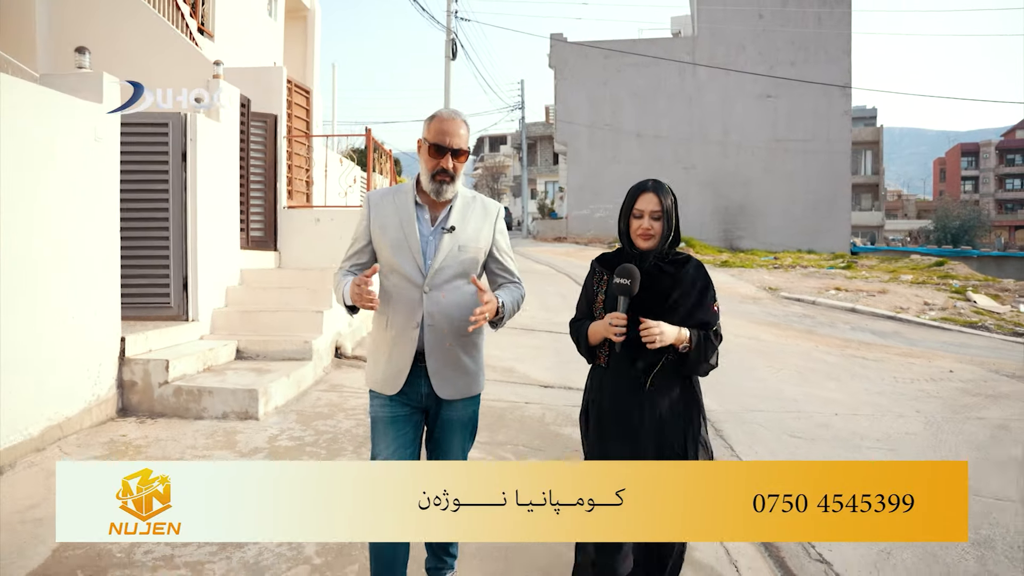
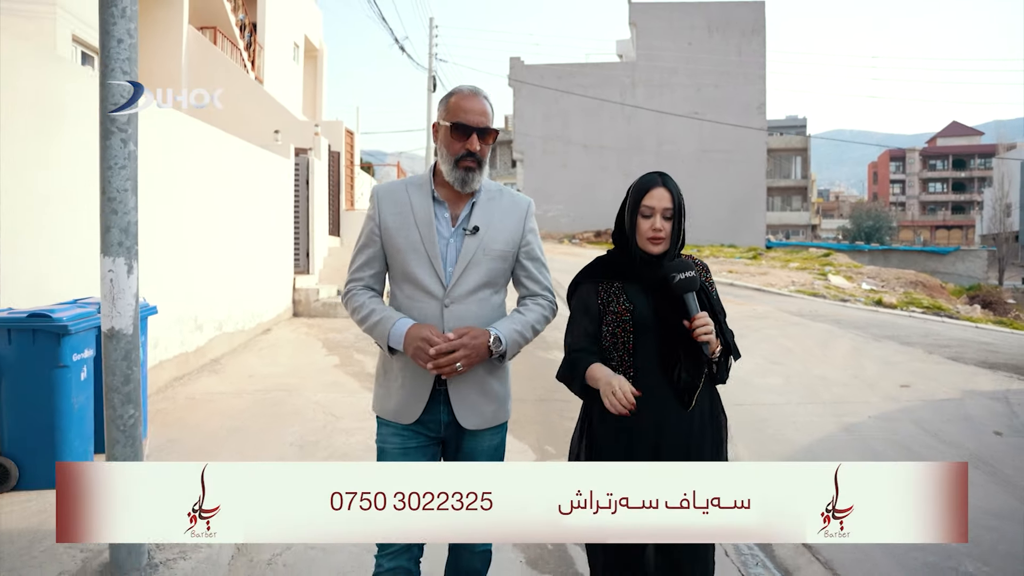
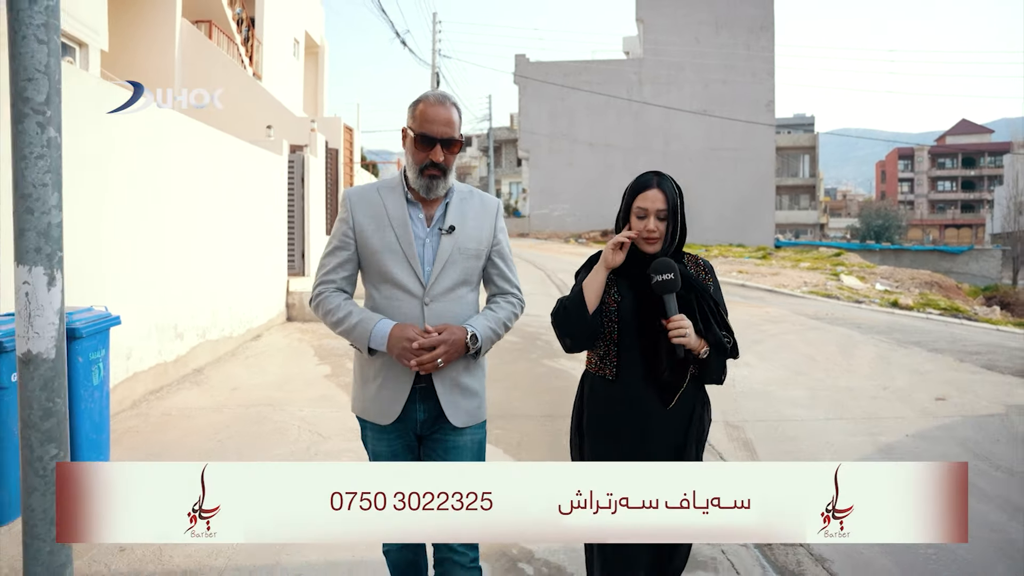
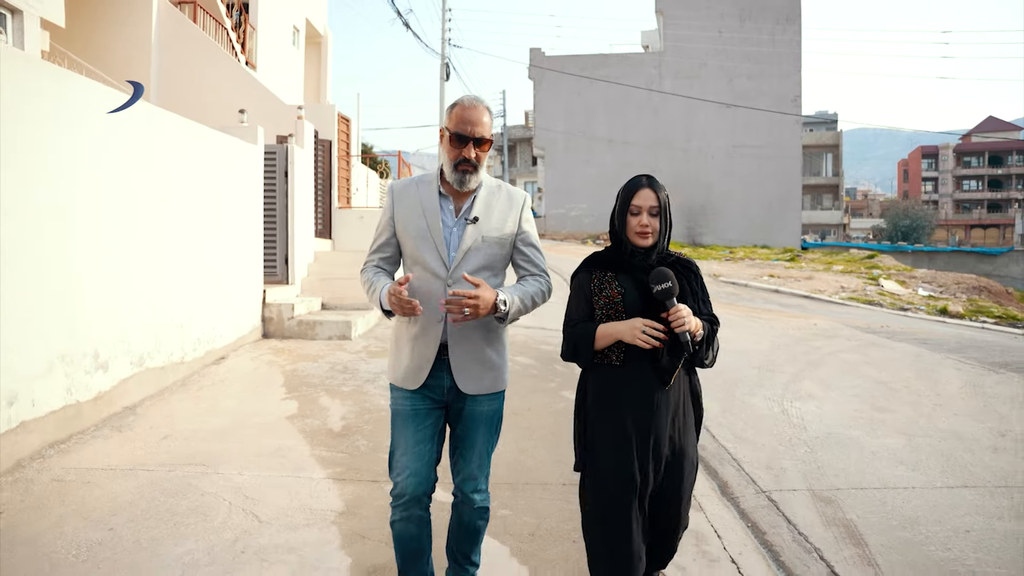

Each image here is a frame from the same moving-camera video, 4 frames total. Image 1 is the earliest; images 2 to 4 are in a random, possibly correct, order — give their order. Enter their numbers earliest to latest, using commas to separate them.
4, 3, 2
